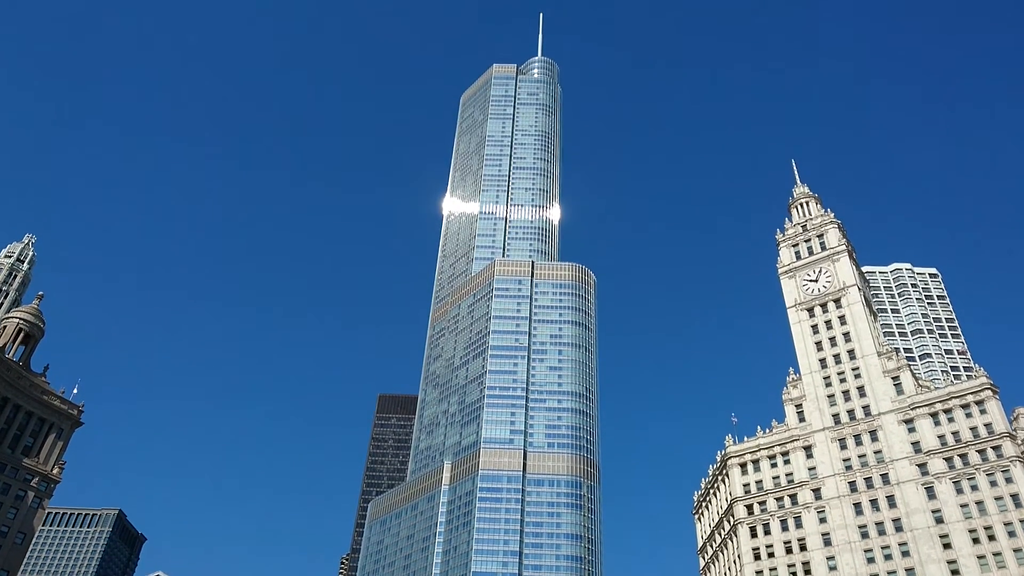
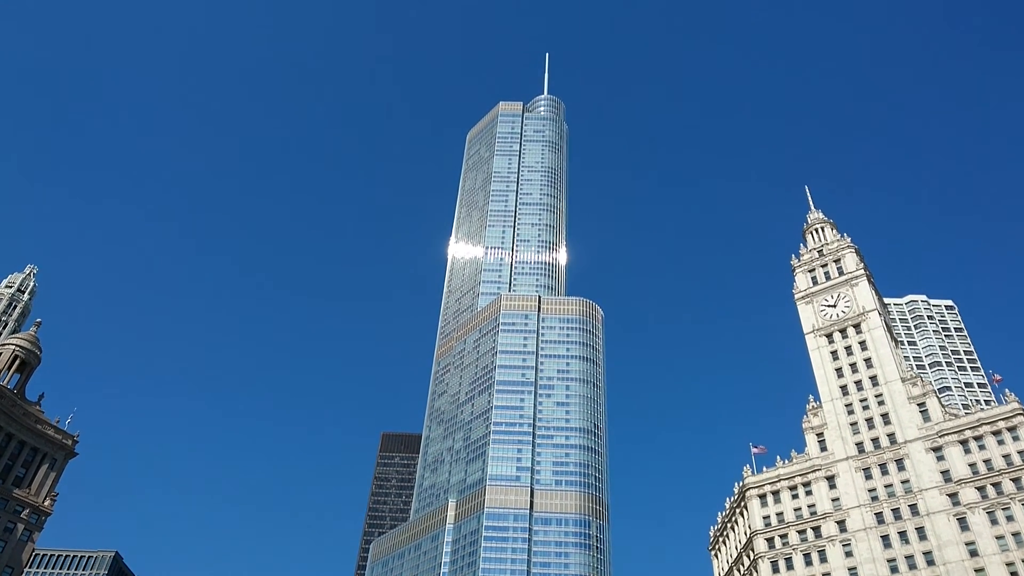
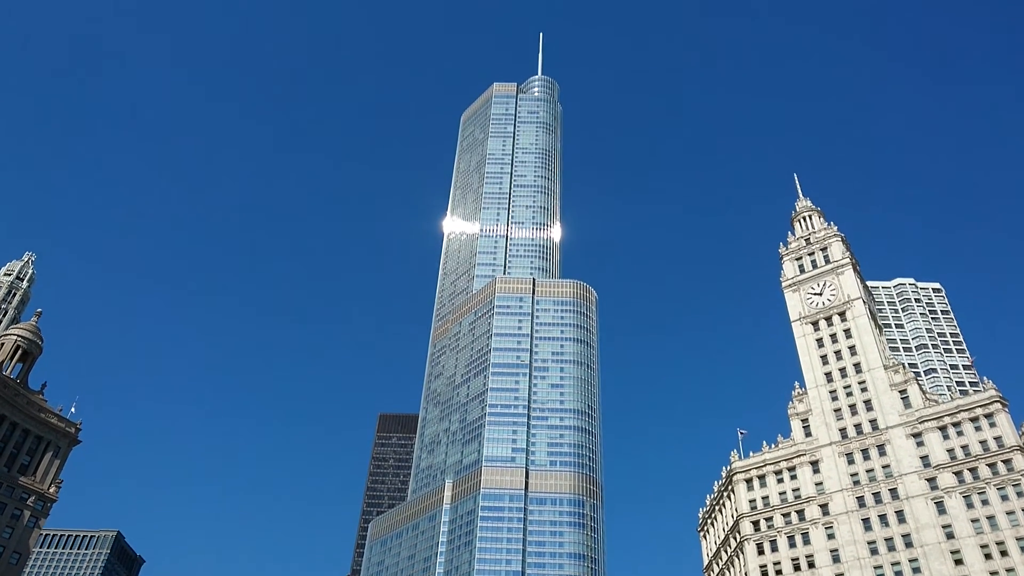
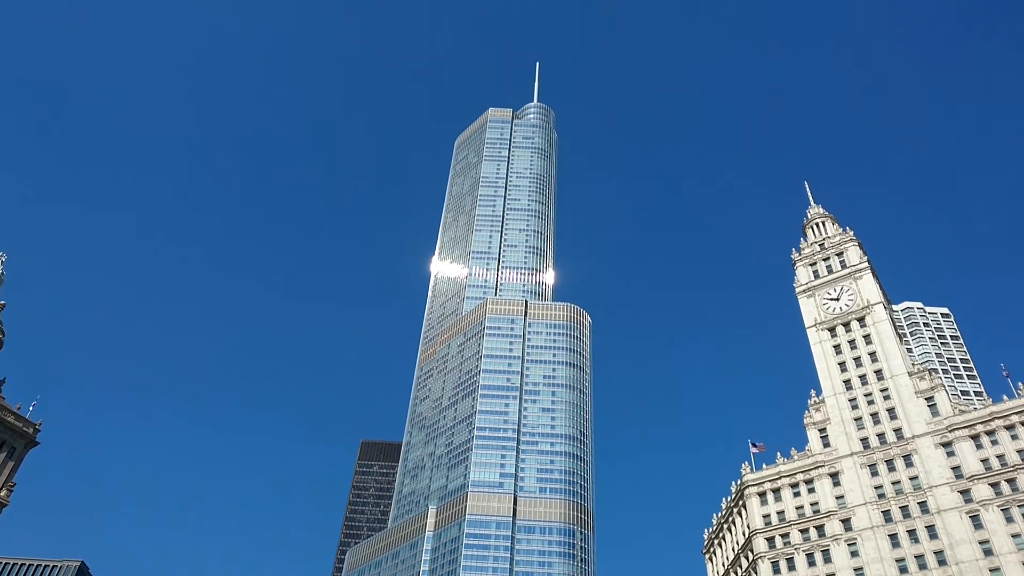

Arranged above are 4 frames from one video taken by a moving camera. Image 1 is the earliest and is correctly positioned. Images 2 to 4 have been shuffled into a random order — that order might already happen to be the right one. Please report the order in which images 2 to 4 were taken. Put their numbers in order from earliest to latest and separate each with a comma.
3, 2, 4
